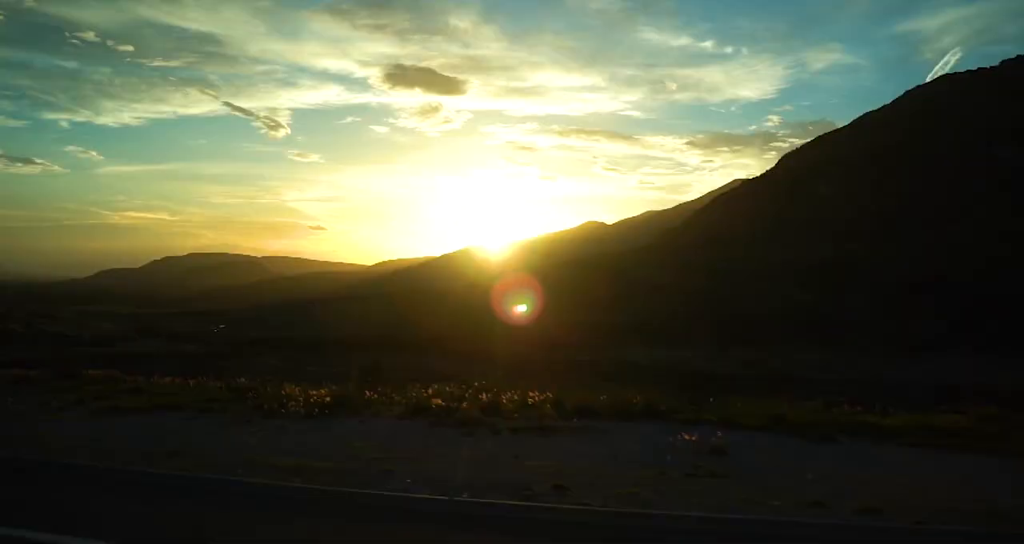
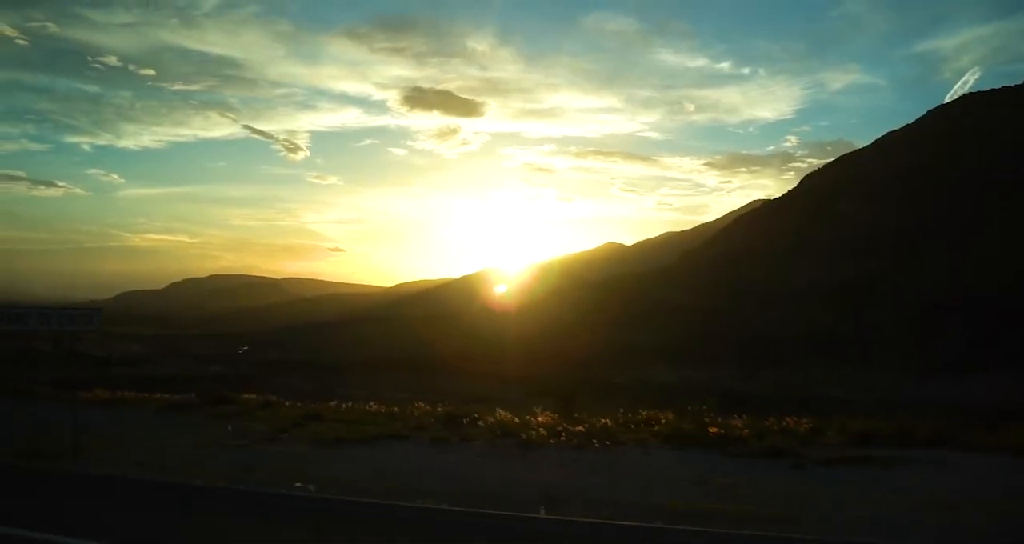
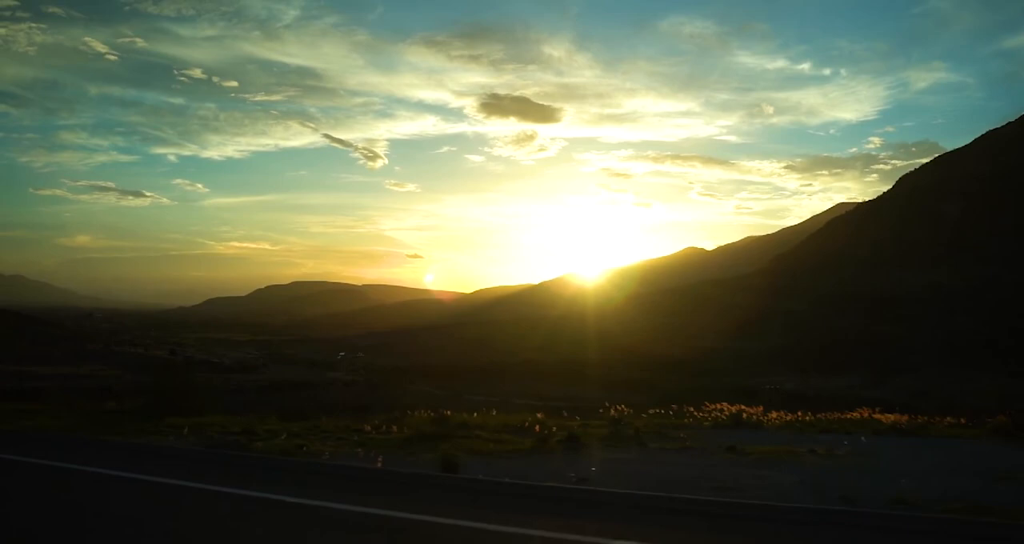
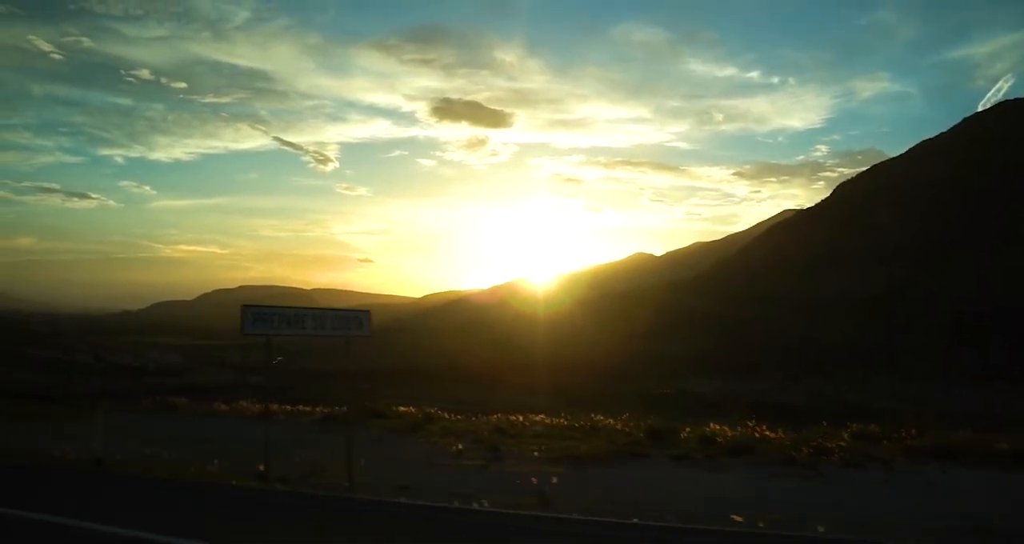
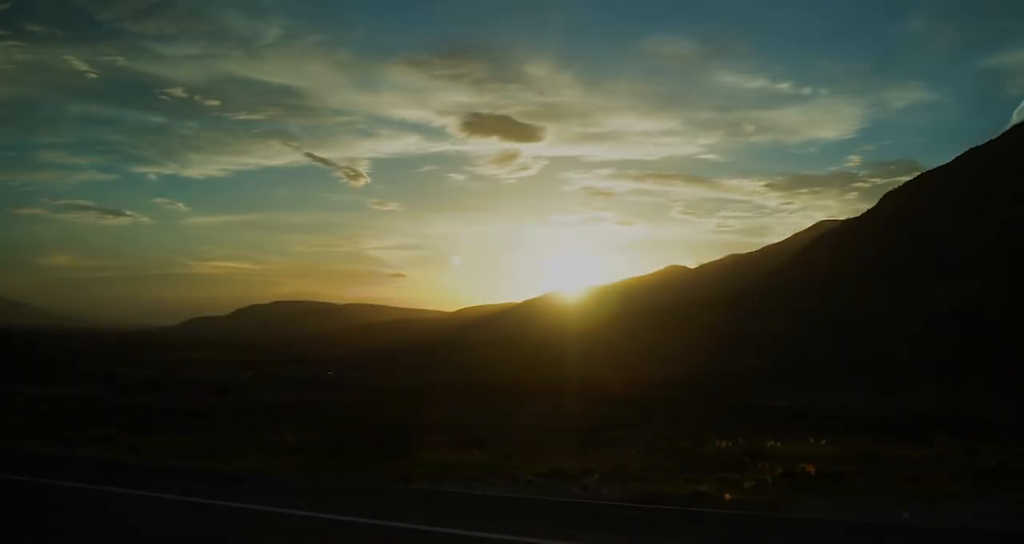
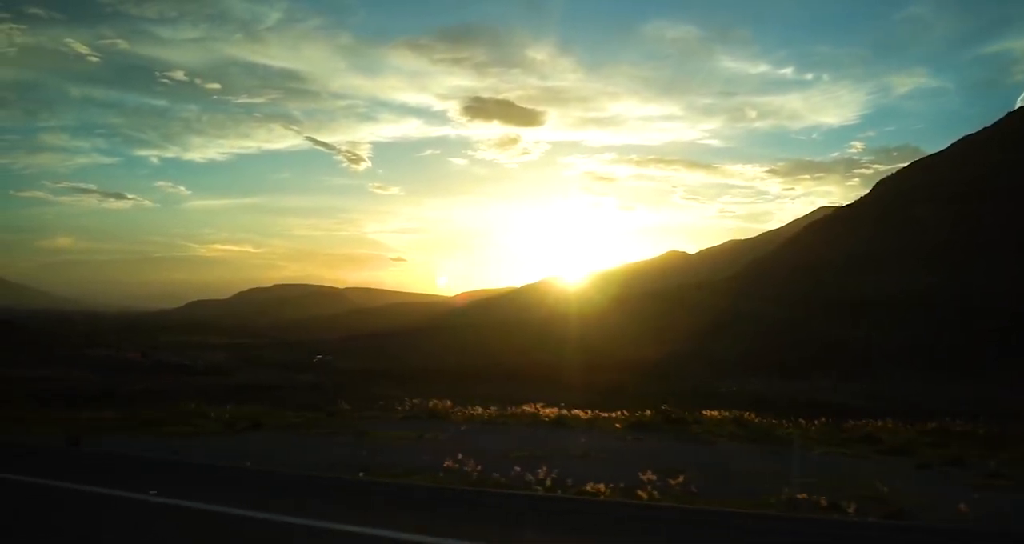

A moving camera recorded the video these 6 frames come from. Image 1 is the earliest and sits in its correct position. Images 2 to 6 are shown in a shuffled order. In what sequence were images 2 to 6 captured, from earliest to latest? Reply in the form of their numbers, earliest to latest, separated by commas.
2, 4, 6, 3, 5
